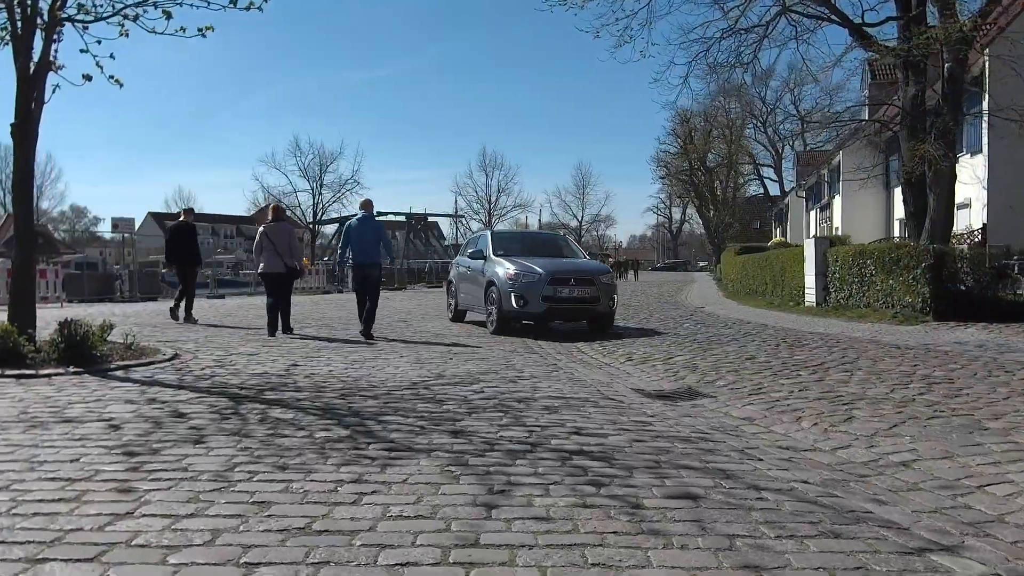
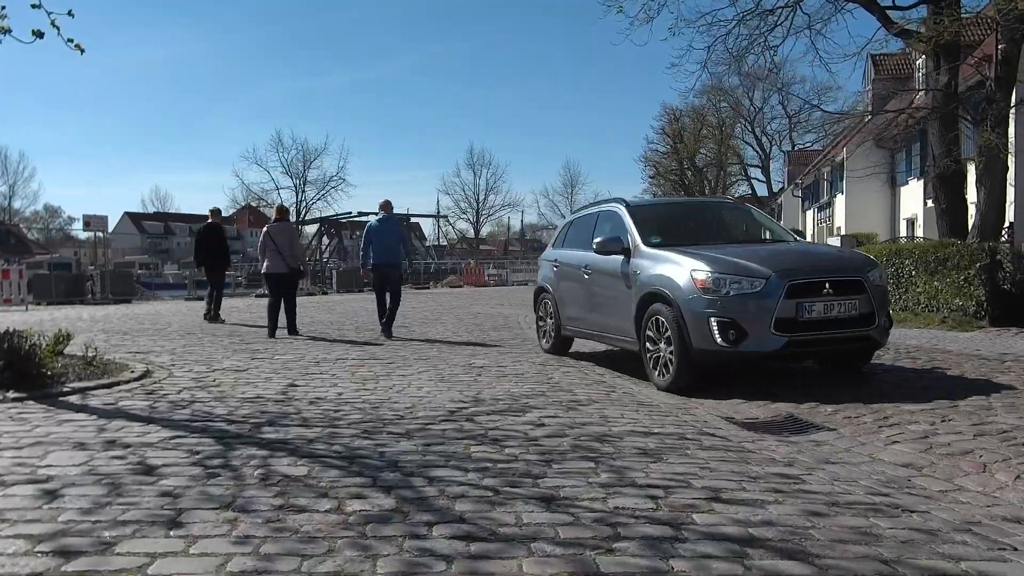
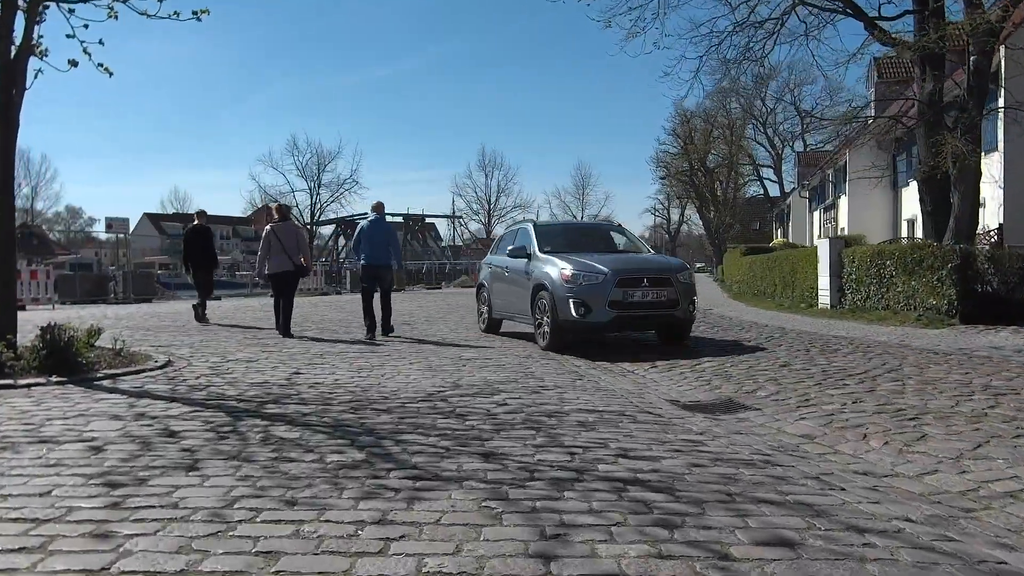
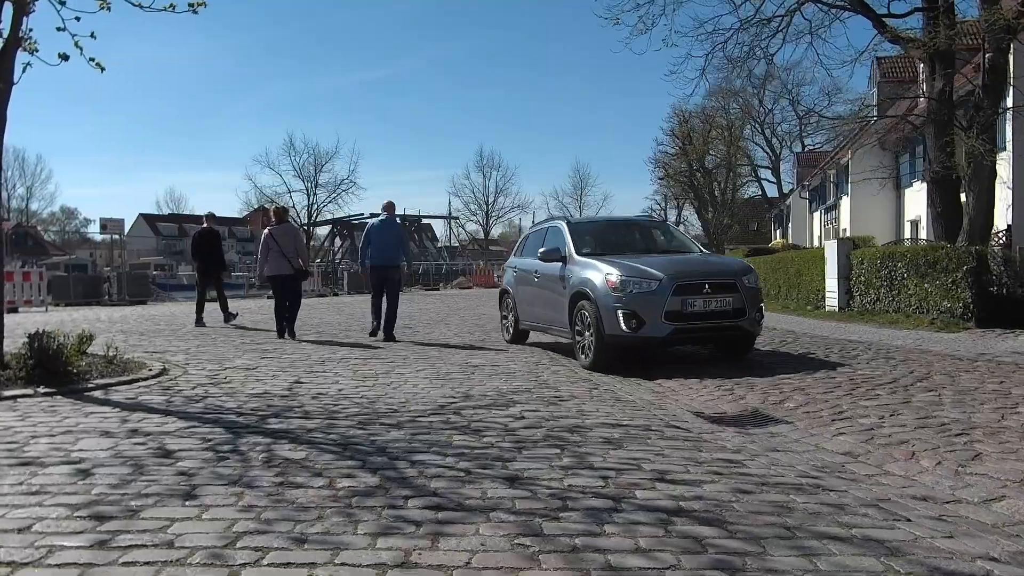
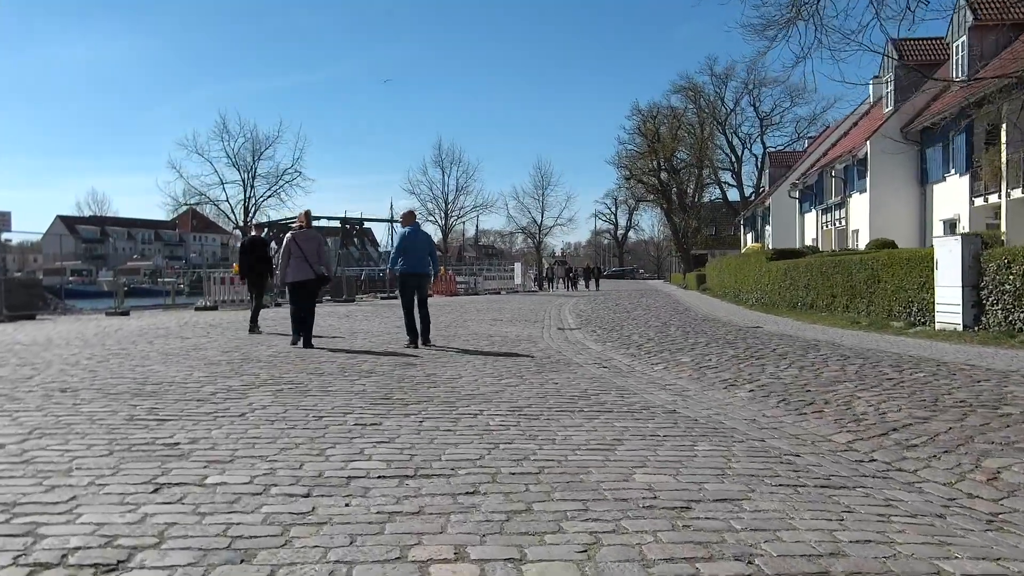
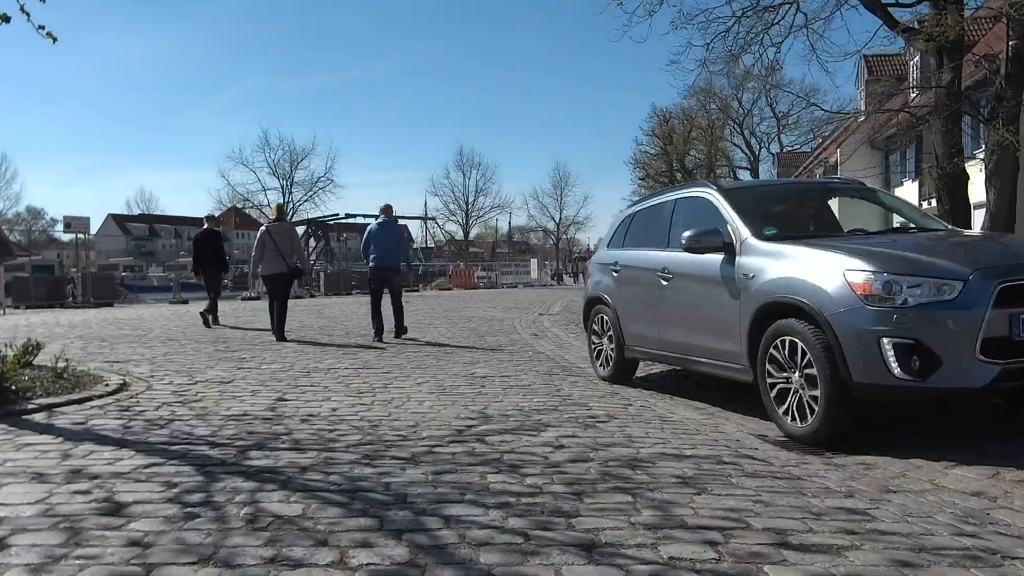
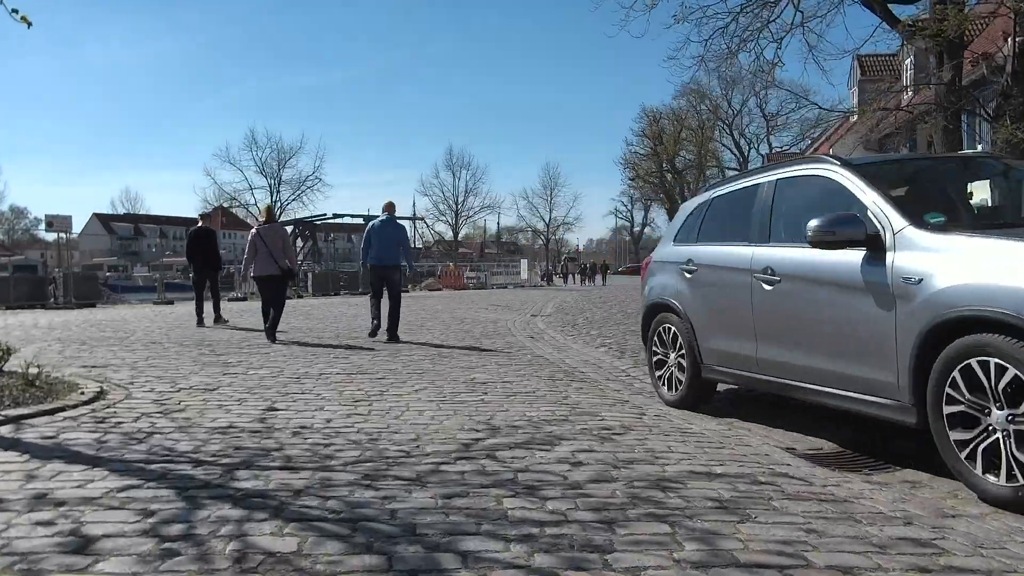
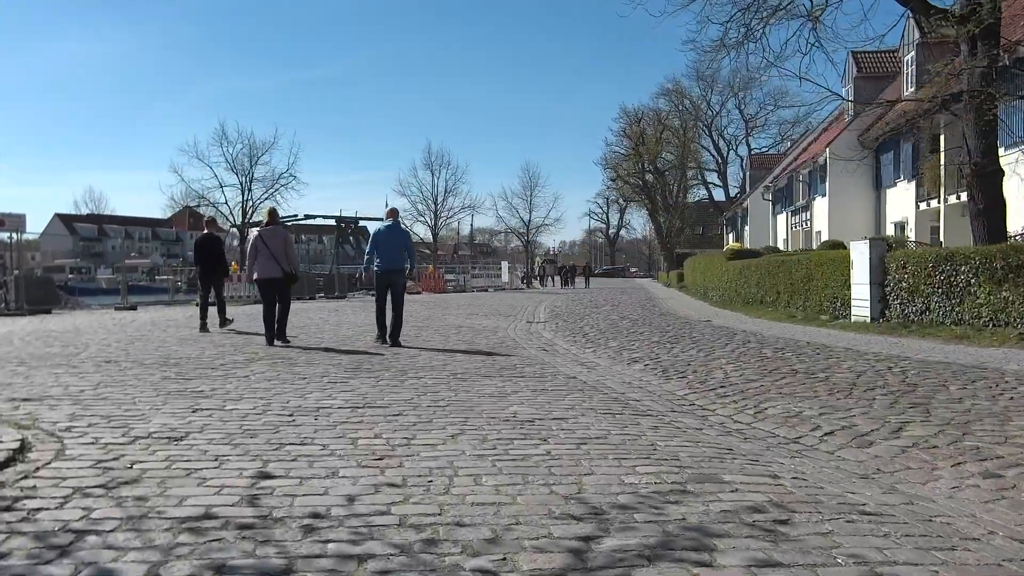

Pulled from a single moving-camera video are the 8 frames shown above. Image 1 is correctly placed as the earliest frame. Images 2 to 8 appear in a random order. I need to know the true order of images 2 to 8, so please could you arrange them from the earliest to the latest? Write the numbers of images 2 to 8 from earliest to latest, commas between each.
3, 4, 2, 6, 7, 8, 5
